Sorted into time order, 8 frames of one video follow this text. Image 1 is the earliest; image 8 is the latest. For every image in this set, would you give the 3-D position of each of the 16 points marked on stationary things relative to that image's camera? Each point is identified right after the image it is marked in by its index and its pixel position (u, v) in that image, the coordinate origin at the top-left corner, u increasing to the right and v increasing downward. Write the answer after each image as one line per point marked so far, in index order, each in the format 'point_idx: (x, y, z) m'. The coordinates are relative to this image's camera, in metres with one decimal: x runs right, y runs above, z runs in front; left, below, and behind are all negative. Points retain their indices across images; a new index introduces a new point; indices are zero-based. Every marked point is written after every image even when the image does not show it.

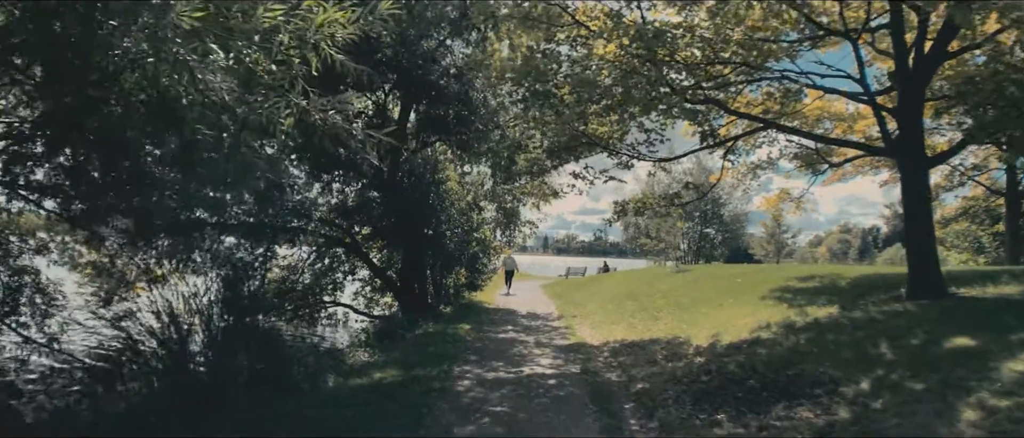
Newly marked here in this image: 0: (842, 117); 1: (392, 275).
0: (+8.0, +2.5, +15.6) m
1: (-2.9, -1.4, +16.1) m
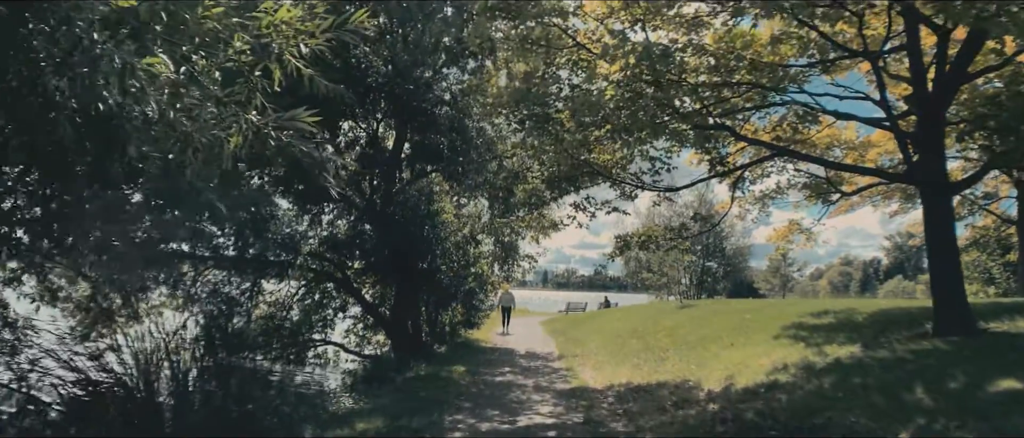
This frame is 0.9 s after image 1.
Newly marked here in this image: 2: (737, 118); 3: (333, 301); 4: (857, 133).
0: (+7.9, +1.7, +15.0) m
1: (-3.0, -2.2, +15.2) m
2: (+4.8, +1.9, +13.5) m
3: (-3.7, -1.7, +14.4) m
4: (+8.0, +2.0, +15.1) m
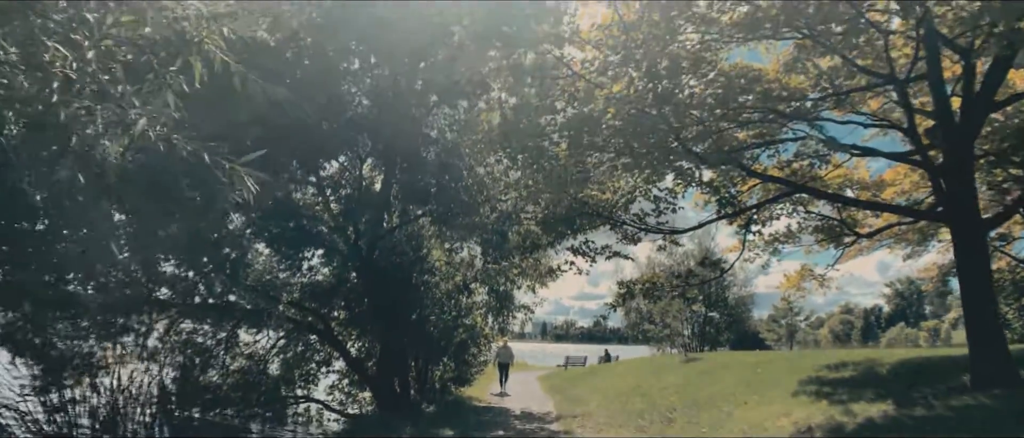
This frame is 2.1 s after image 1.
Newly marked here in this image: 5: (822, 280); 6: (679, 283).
0: (+7.7, +0.7, +14.1) m
1: (-3.1, -3.2, +14.0) m
2: (+4.6, +1.1, +12.6) m
3: (-3.9, -2.7, +13.2) m
4: (+7.9, +1.0, +14.2) m
5: (+8.9, -1.8, +18.6) m
6: (+4.2, -1.6, +16.3) m
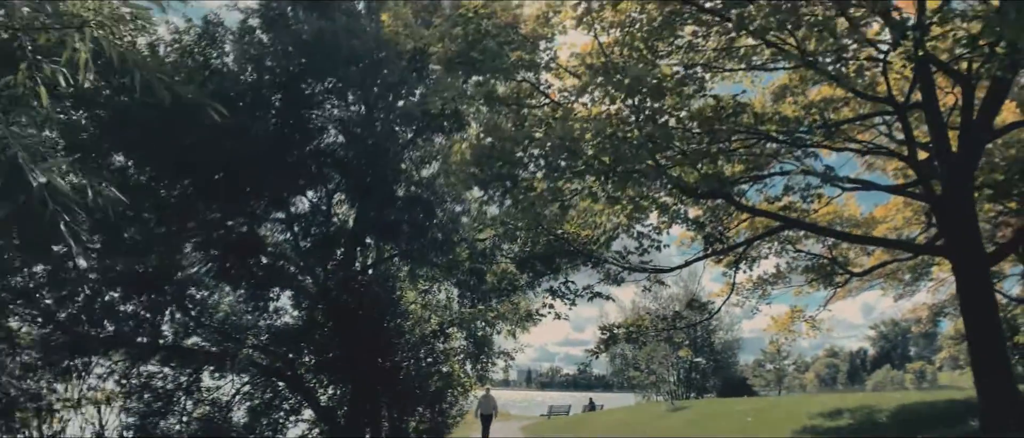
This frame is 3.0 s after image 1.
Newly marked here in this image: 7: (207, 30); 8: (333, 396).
0: (+7.3, -0.1, +13.6) m
1: (-3.6, -4.0, +12.9) m
2: (+4.2, +0.3, +12.0) m
3: (-4.3, -3.4, +12.1) m
4: (+7.4, +0.2, +13.8) m
5: (+8.3, -2.9, +18.0) m
6: (+3.7, -2.6, +15.5) m
7: (-5.3, +3.4, +11.4) m
8: (-3.6, -3.5, +12.6) m
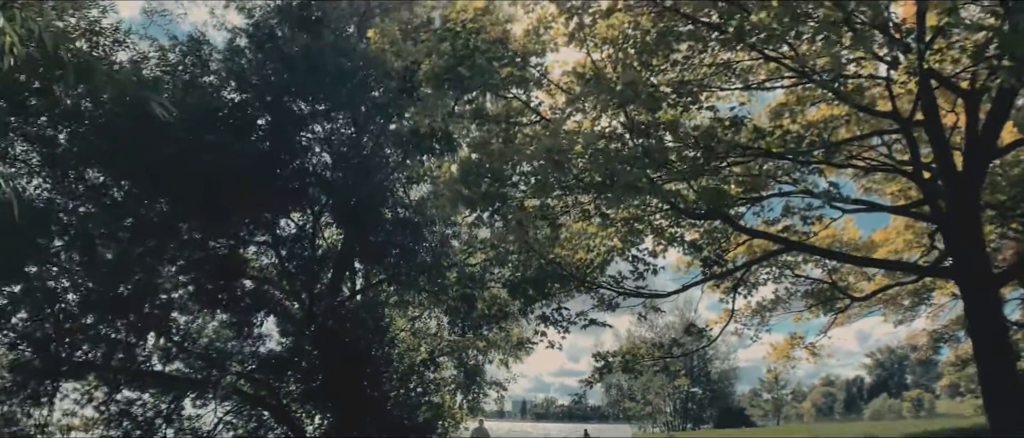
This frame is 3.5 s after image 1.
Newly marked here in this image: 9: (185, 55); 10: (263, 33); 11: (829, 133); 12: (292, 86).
0: (+7.1, -0.6, +13.2) m
1: (-3.7, -4.5, +12.3) m
2: (+4.0, -0.1, +11.7) m
3: (-4.5, -3.9, +11.5) m
4: (+7.2, -0.3, +13.4) m
5: (+8.1, -3.6, +17.5) m
6: (+3.5, -3.2, +15.0) m
7: (-5.5, +3.0, +11.1) m
8: (-3.8, -3.9, +12.0) m
9: (-5.6, +2.9, +11.1) m
10: (-4.3, +3.3, +11.3) m
11: (+5.0, +1.4, +10.2) m
12: (-3.7, +2.3, +11.1) m
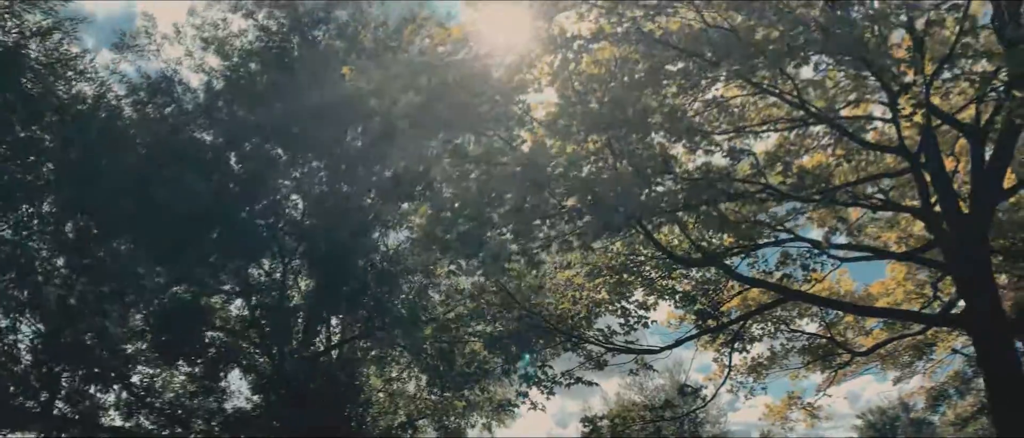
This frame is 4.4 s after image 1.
0: (+6.7, -1.6, +12.7) m
1: (-4.1, -5.3, +11.2) m
2: (+3.7, -1.0, +11.1) m
3: (-4.8, -4.7, +10.5) m
4: (+6.9, -1.3, +12.9) m
5: (+7.7, -5.0, +16.7) m
6: (+3.1, -4.3, +14.2) m
7: (-5.8, +2.2, +10.6) m
8: (-4.1, -4.8, +10.9) m
9: (-5.9, +2.1, +10.6) m
10: (-4.6, +2.5, +10.9) m
11: (+4.7, +0.6, +9.8) m
12: (-4.0, +1.5, +10.6) m
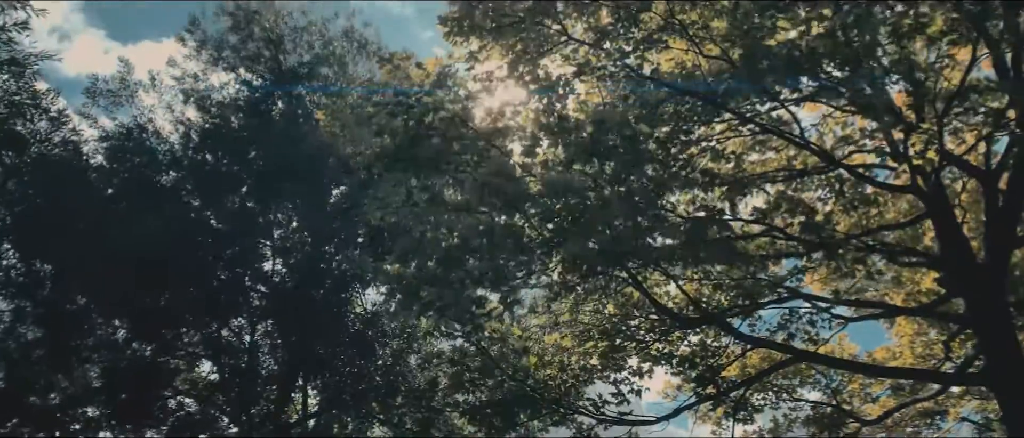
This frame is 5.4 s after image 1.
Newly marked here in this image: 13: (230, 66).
0: (+6.5, -2.8, +12.0) m
1: (-4.3, -6.3, +9.9) m
2: (+3.5, -1.9, +10.5) m
3: (-5.1, -5.5, +9.2) m
4: (+6.6, -2.6, +12.3) m
5: (+7.3, -6.7, +15.6) m
6: (+2.8, -5.7, +13.1) m
7: (-6.0, +1.3, +10.2) m
8: (-4.4, -5.7, +9.7) m
9: (-6.1, +1.2, +10.2) m
10: (-4.8, +1.5, +10.5) m
11: (+4.5, -0.3, +9.4) m
12: (-4.2, +0.6, +10.1) m
13: (-4.8, +2.6, +10.9) m
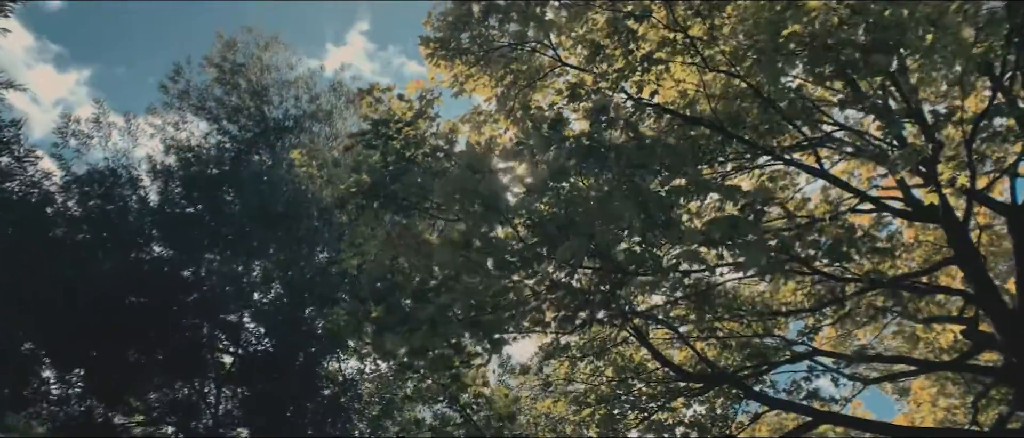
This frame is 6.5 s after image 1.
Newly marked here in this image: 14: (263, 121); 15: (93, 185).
0: (+6.3, -3.8, +11.1) m
1: (-4.5, -7.0, +8.5) m
2: (+3.3, -2.8, +9.6) m
3: (-5.2, -6.1, +7.9) m
4: (+6.4, -3.7, +11.4) m
5: (+7.1, -8.2, +14.1) m
6: (+2.6, -6.8, +11.8) m
7: (-6.2, +0.6, +9.7) m
8: (-4.6, -6.4, +8.4) m
9: (-6.2, +0.4, +9.7) m
10: (-5.0, +0.7, +10.0) m
11: (+4.4, -1.0, +8.8) m
12: (-4.4, -0.2, +9.5) m
13: (-4.9, +1.7, +10.6) m
14: (-4.1, +1.6, +10.5) m
15: (-6.3, +0.4, +9.7) m
